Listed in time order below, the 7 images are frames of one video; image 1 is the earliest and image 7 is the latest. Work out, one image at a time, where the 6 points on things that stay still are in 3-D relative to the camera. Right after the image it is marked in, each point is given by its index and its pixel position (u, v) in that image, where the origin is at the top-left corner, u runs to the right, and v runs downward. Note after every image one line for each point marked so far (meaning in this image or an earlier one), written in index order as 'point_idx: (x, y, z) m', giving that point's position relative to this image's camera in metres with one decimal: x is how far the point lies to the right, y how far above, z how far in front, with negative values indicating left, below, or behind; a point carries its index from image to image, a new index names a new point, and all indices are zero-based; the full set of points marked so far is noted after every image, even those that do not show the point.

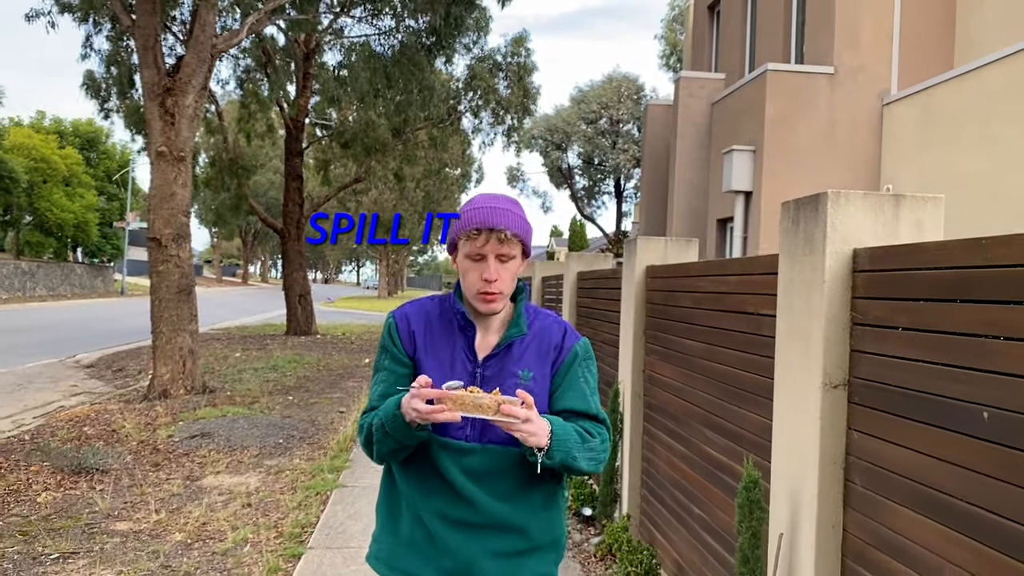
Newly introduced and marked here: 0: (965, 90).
0: (+3.8, +1.7, +6.3) m
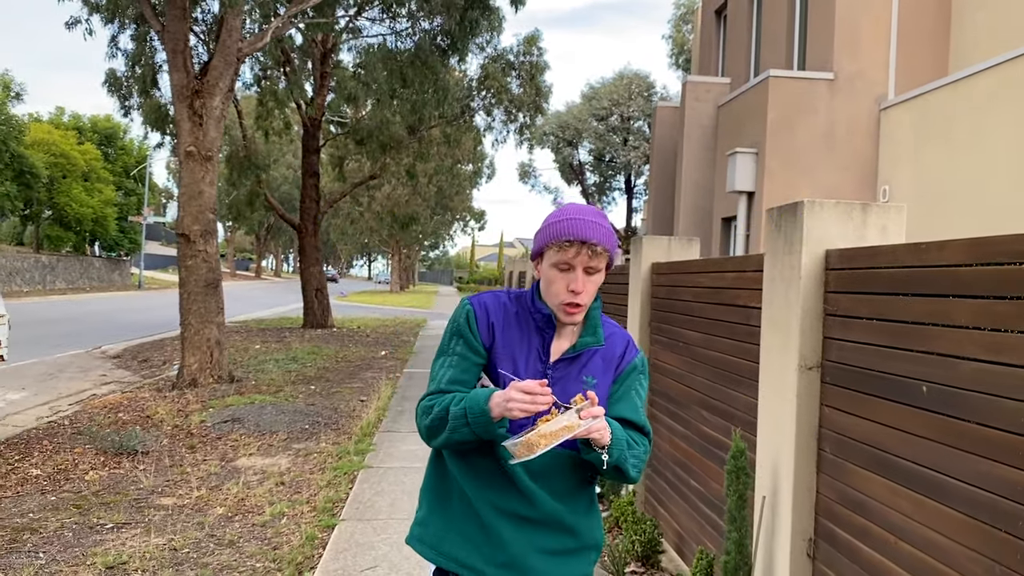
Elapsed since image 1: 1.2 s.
0: (+3.9, +1.7, +6.7) m
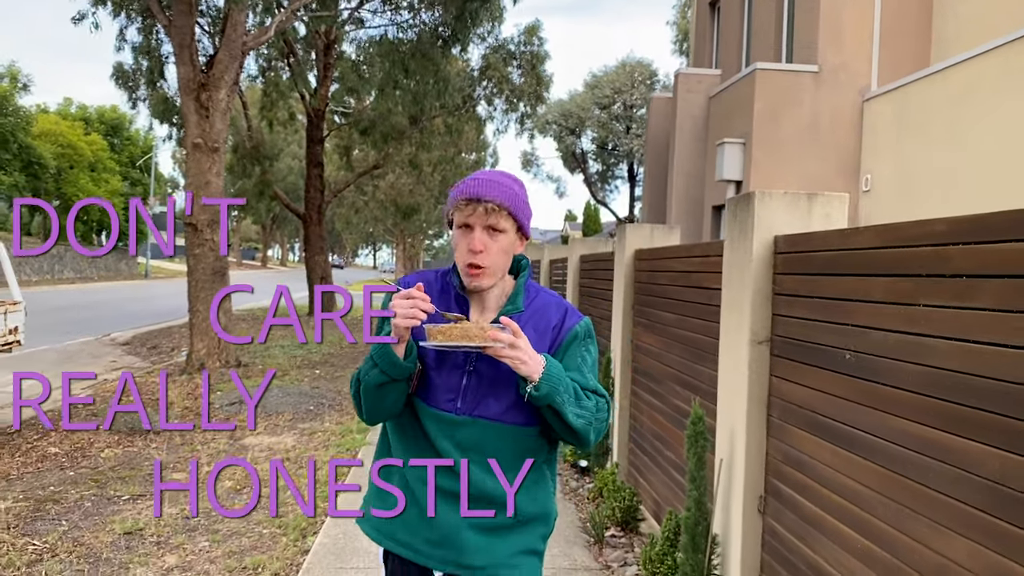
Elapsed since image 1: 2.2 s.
0: (+3.9, +1.8, +6.9) m
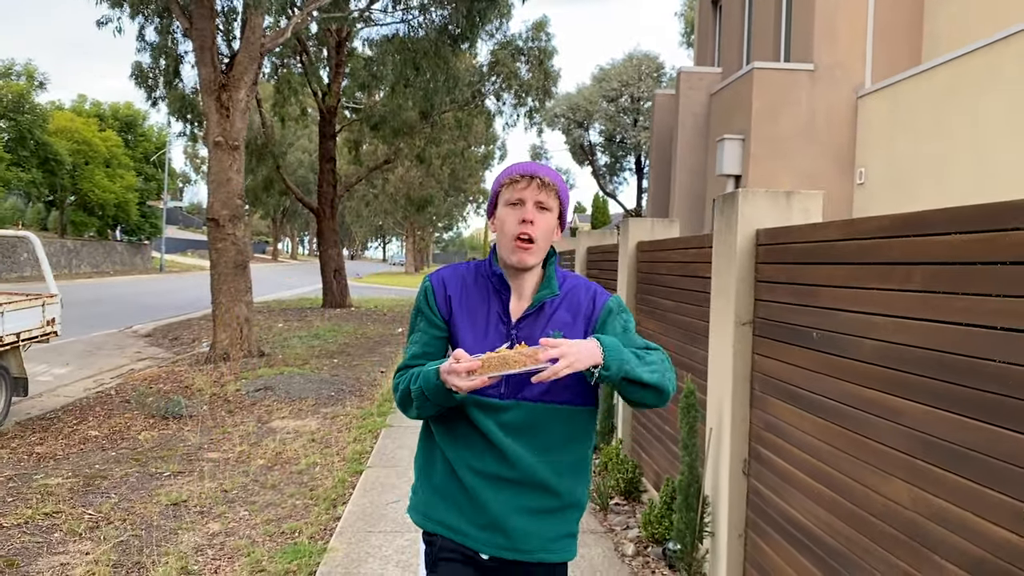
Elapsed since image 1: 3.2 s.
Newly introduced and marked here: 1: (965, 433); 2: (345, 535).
0: (+3.9, +1.9, +7.3) m
1: (+1.2, -0.4, +2.0) m
2: (-1.0, -1.4, +4.4) m
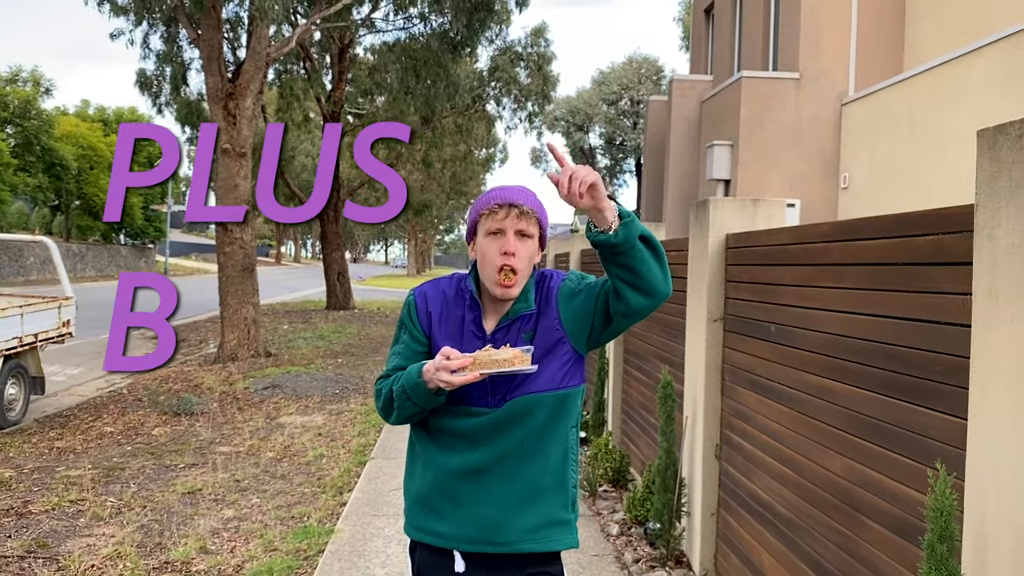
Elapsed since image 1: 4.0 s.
0: (+3.9, +2.0, +7.6) m
1: (+1.2, -0.4, +2.3) m
2: (-1.0, -1.5, +4.8) m
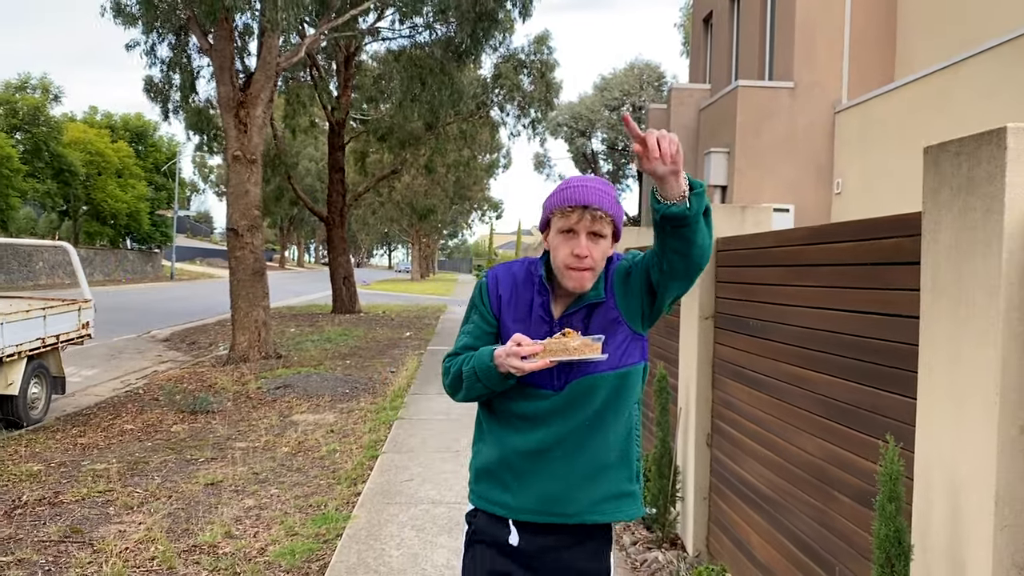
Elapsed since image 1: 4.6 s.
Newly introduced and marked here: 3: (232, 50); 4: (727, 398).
0: (+4.0, +1.9, +7.9) m
1: (+1.2, -0.4, +2.6) m
2: (-1.0, -1.5, +5.0) m
3: (-4.3, +3.7, +11.7) m
4: (+1.1, -0.6, +3.9) m
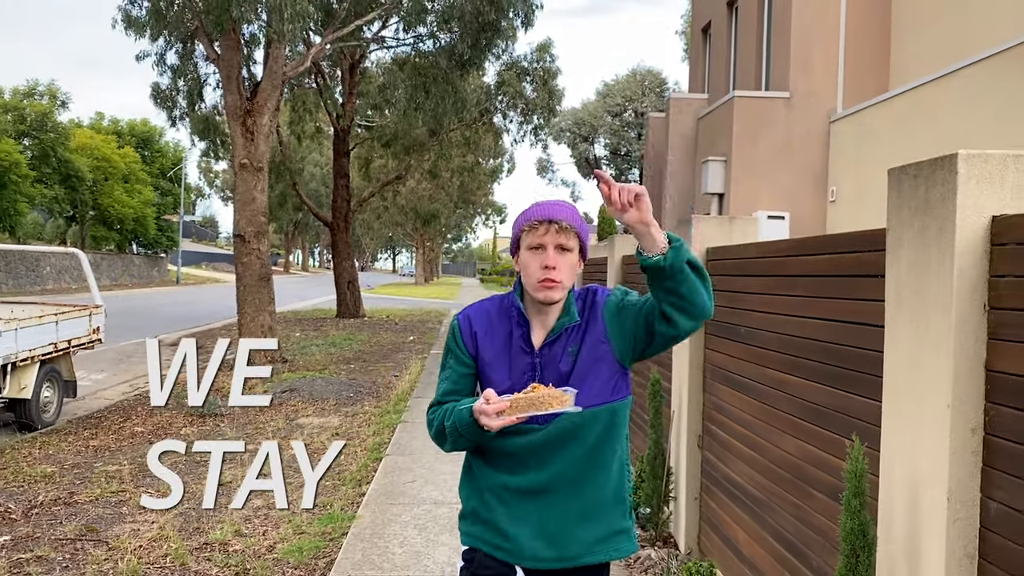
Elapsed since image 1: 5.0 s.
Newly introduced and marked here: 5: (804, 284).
0: (+4.0, +1.9, +8.0) m
1: (+1.2, -0.4, +2.8) m
2: (-1.0, -1.5, +5.2) m
3: (-4.3, +3.6, +11.9) m
4: (+1.1, -0.6, +4.1) m
5: (+1.2, 0.0, +3.1) m
